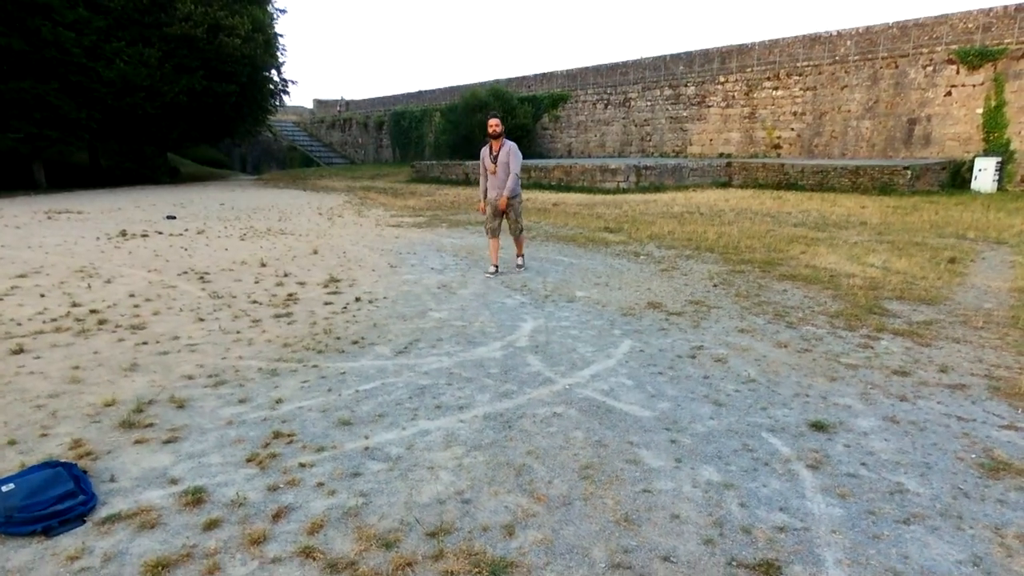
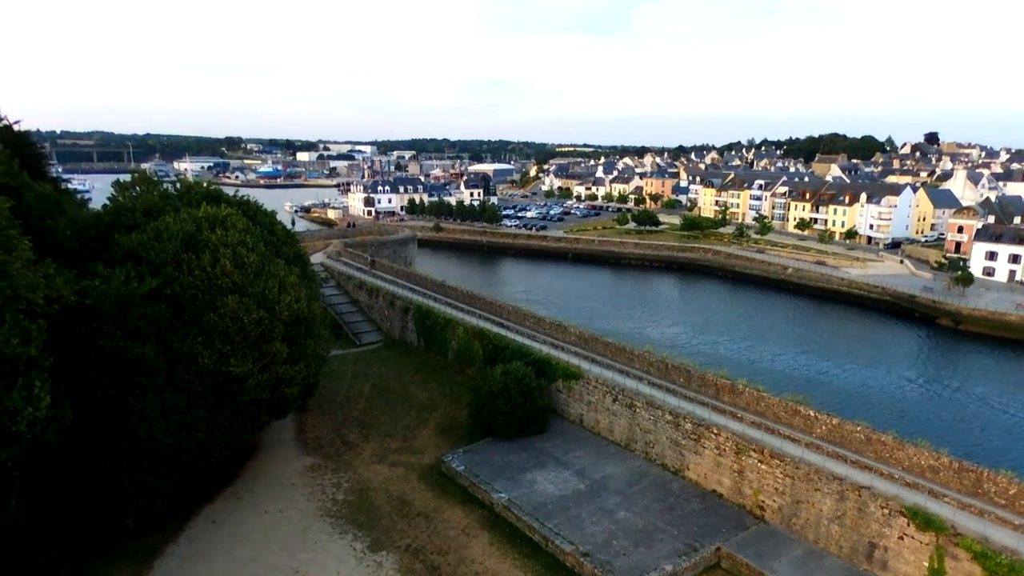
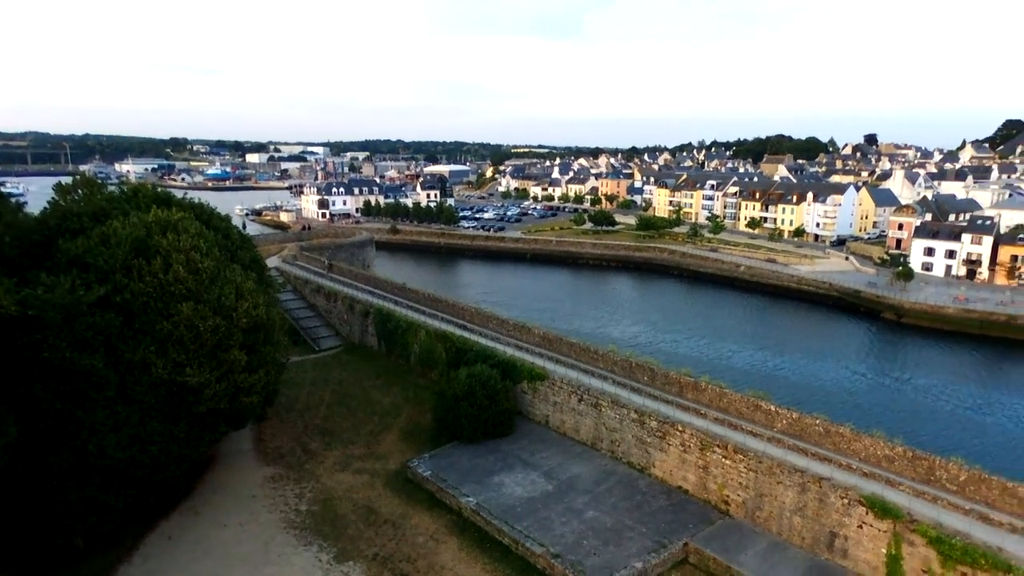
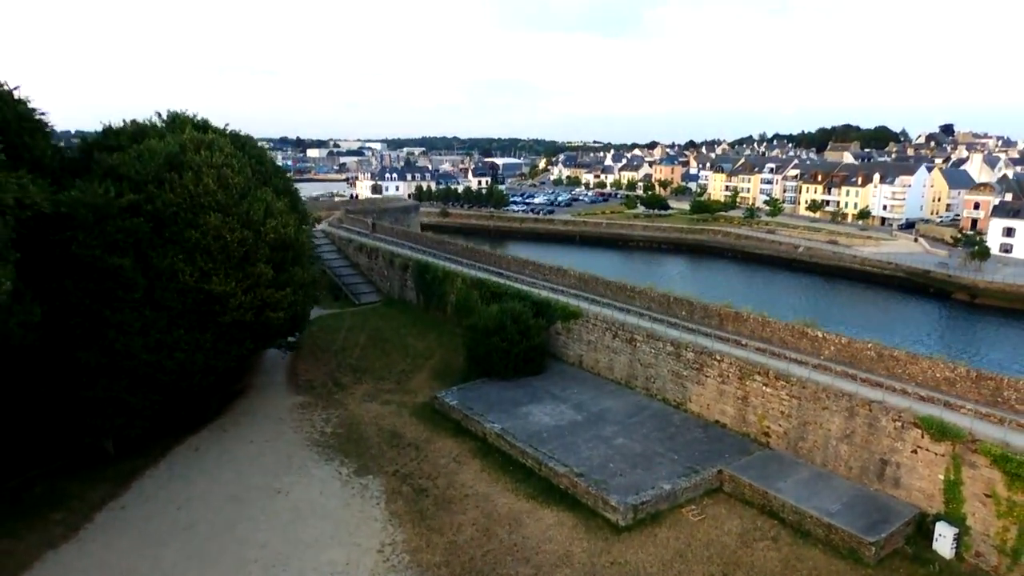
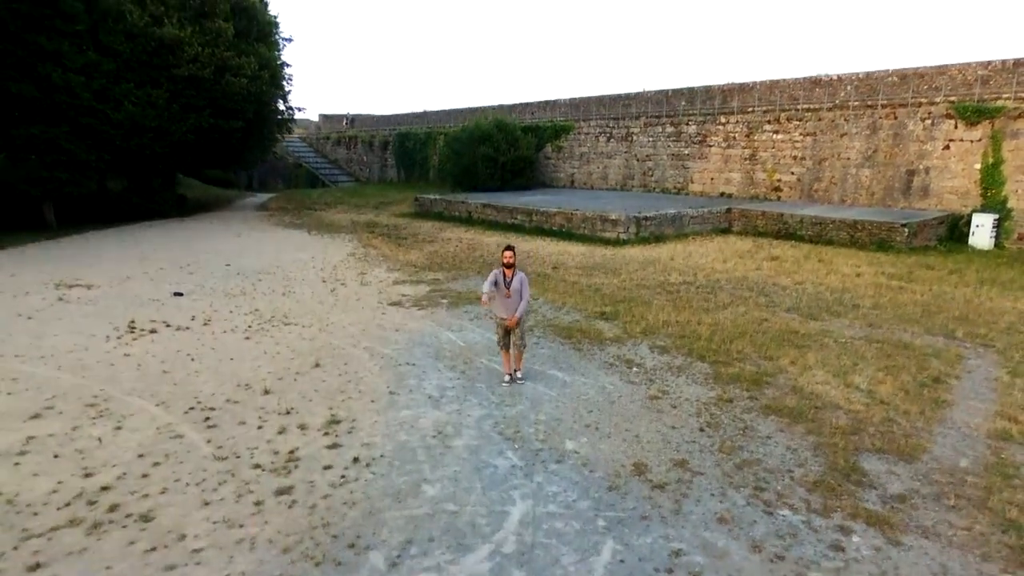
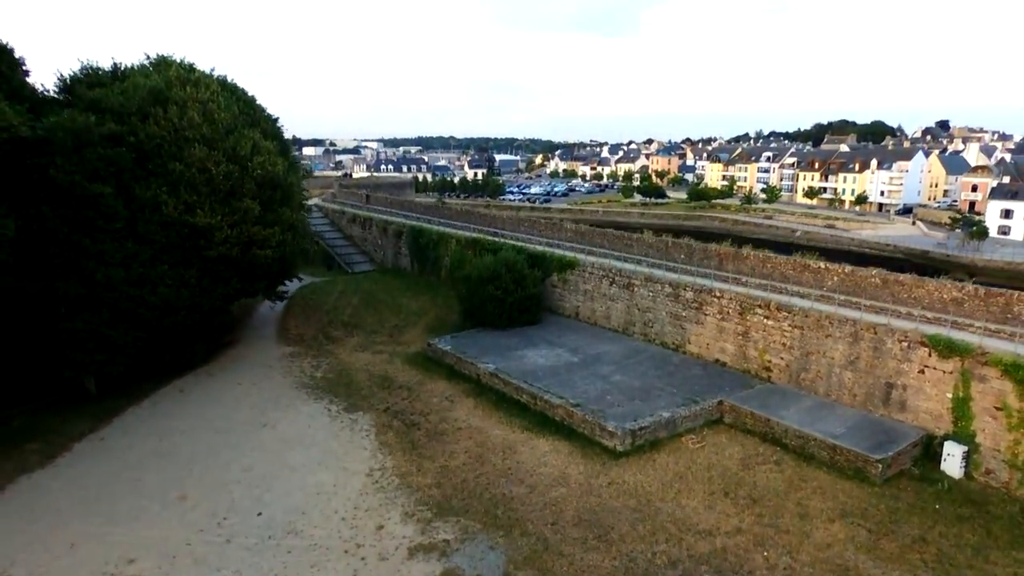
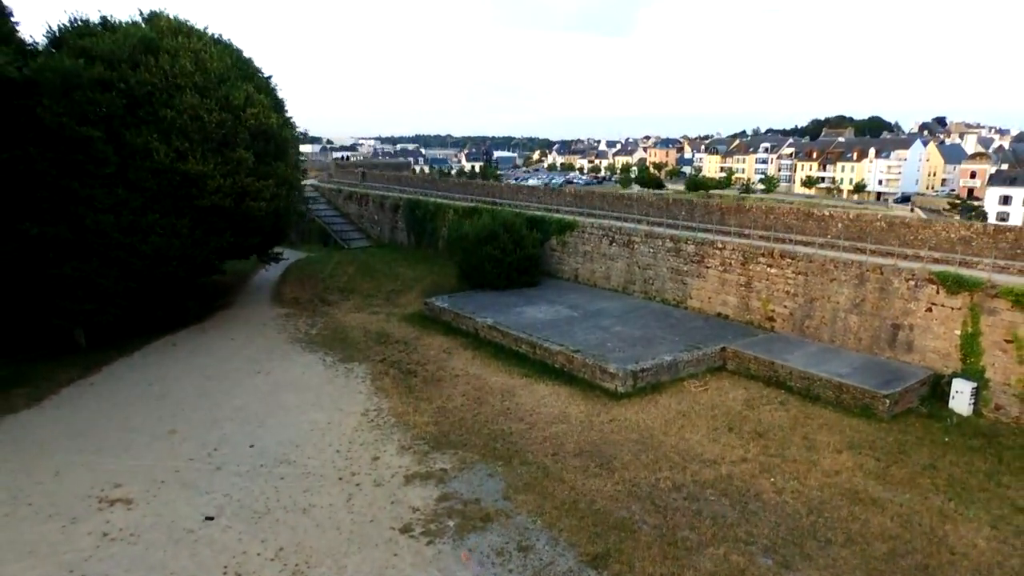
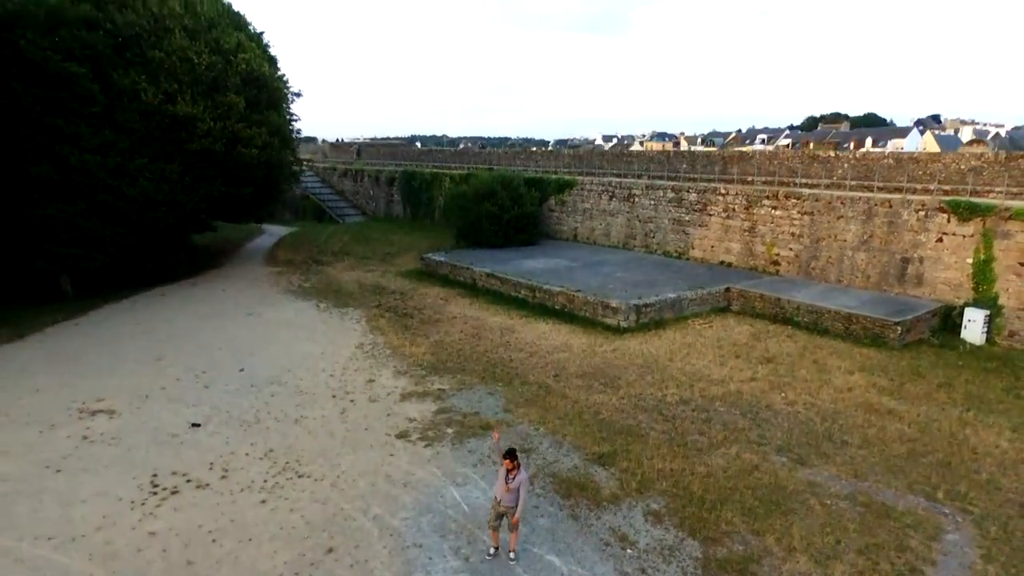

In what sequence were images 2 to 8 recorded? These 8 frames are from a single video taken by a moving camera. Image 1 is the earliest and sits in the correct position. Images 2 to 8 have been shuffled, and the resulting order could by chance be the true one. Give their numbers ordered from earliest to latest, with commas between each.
5, 8, 7, 6, 4, 2, 3
